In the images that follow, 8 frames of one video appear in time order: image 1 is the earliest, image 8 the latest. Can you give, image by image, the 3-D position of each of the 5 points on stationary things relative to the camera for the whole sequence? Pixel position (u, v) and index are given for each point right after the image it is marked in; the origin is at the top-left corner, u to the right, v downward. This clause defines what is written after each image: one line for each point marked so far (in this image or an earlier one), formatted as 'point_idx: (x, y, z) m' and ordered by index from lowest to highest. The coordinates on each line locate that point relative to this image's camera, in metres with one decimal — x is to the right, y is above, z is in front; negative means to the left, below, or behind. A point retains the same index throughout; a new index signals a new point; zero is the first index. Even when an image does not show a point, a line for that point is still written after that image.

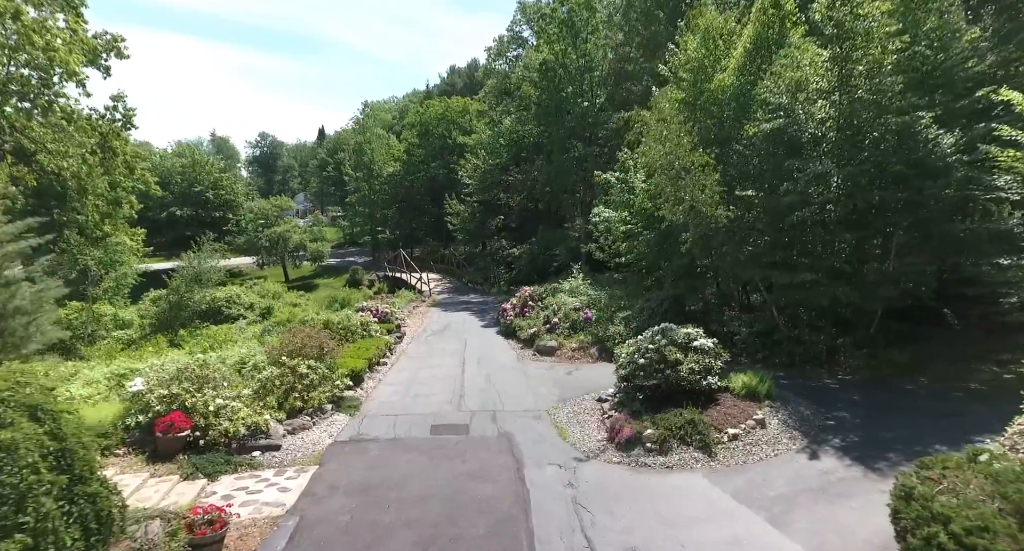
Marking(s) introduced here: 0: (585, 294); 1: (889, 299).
0: (+2.5, -0.7, +16.9) m
1: (+6.3, -0.4, +8.2) m
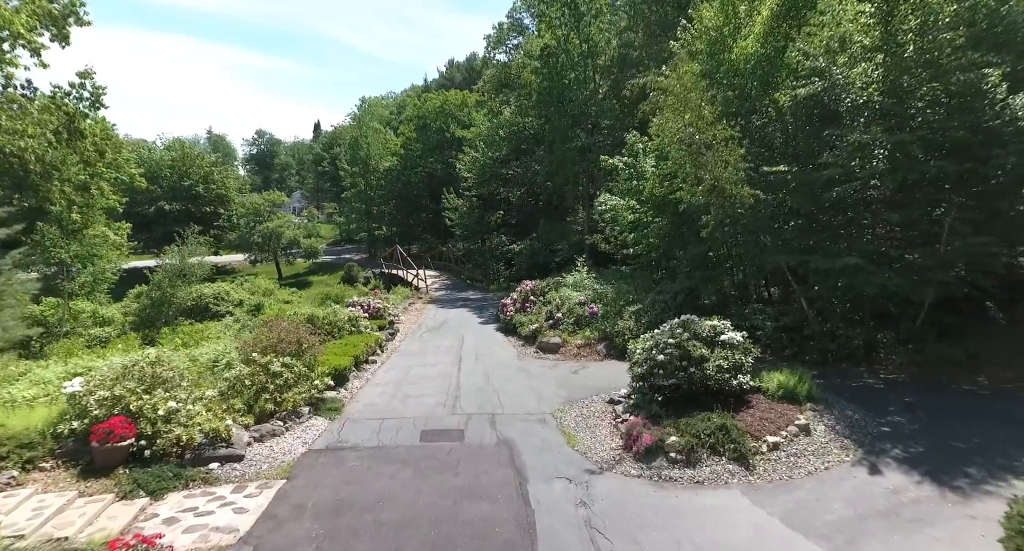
0: (+2.5, -0.5, +15.9) m
1: (+6.4, -0.2, +7.3) m
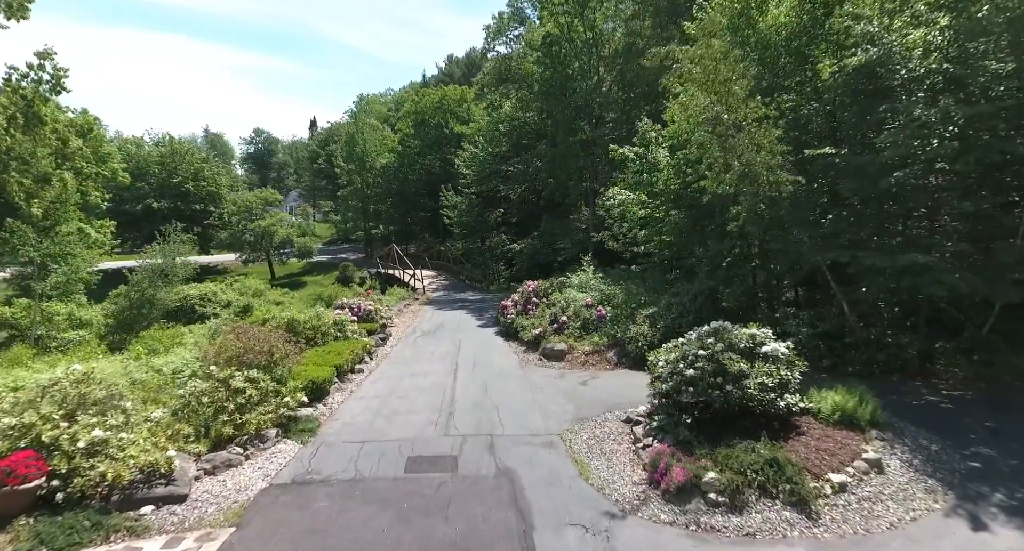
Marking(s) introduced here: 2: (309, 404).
0: (+2.6, -0.5, +14.8) m
1: (+6.4, -0.2, +6.2) m
2: (-3.3, -2.0, +7.8) m
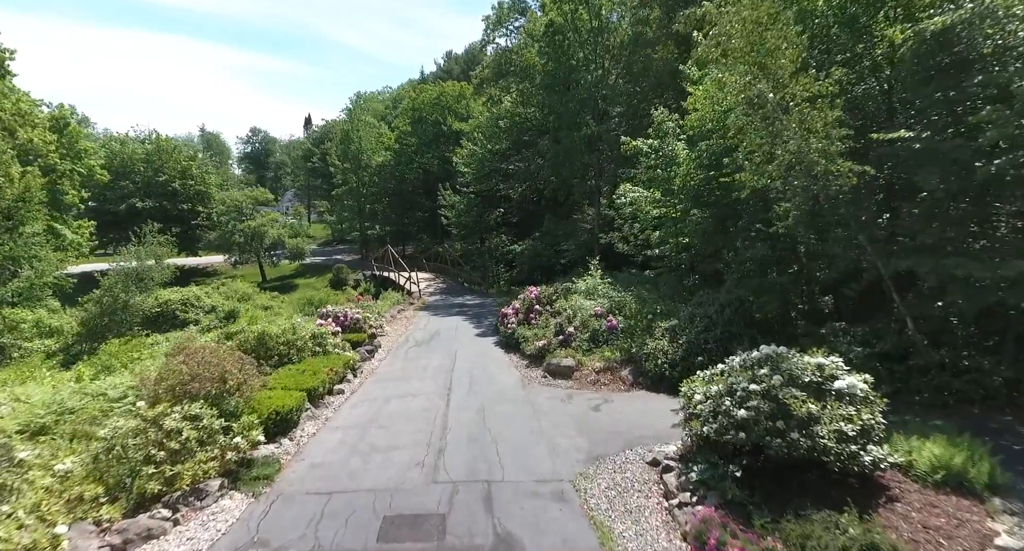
0: (+2.6, -0.6, +13.5) m
1: (+6.4, -0.3, +4.9) m
2: (-3.2, -2.2, +6.5) m
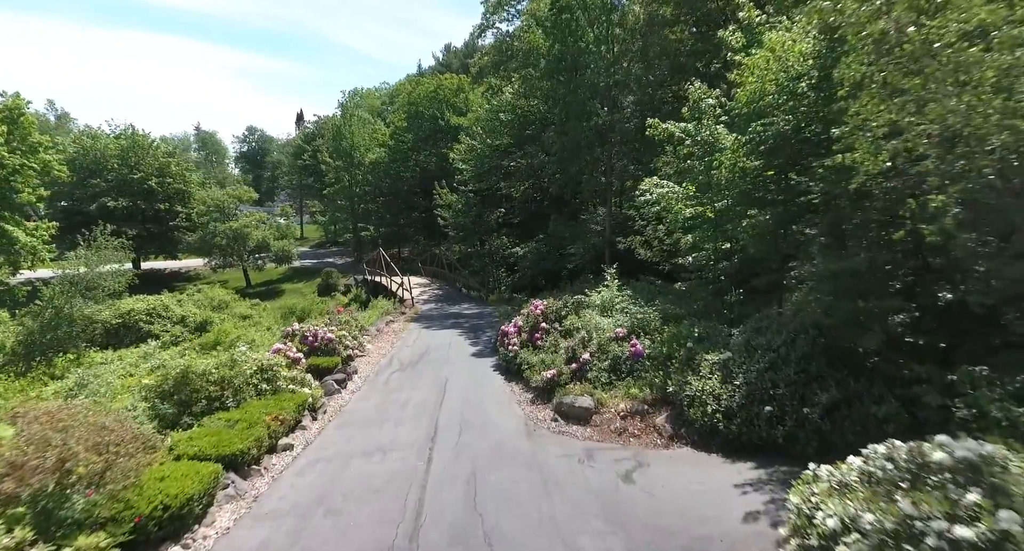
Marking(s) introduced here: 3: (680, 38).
0: (+2.6, -0.9, +11.3) m
1: (+6.4, -0.6, +2.6) m
2: (-3.2, -2.5, +4.3) m
3: (+6.5, +9.2, +18.8) m
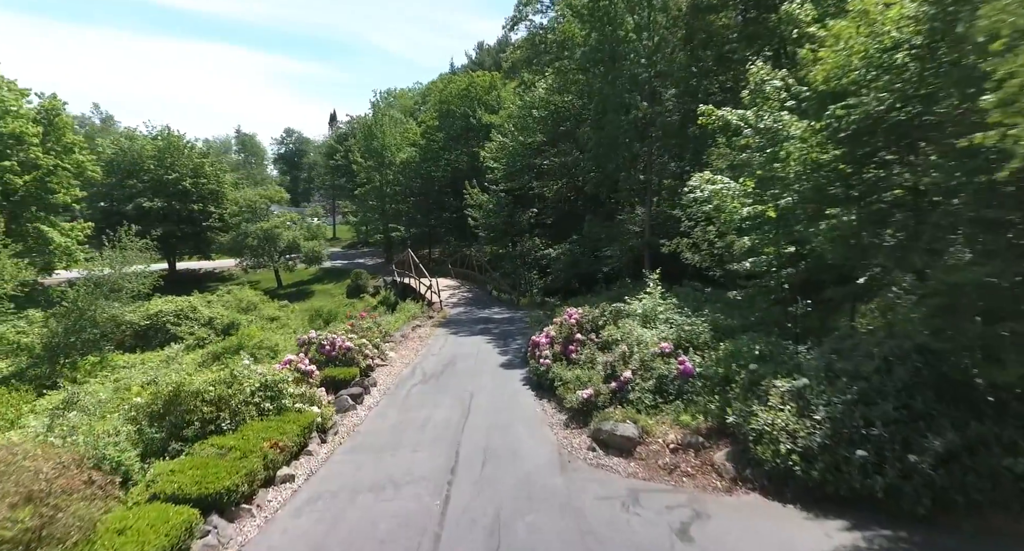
0: (+3.3, -1.0, +10.1) m
1: (+6.5, -0.7, +1.2) m
2: (-3.0, -2.5, +3.5) m
3: (+7.7, +9.0, +17.4) m
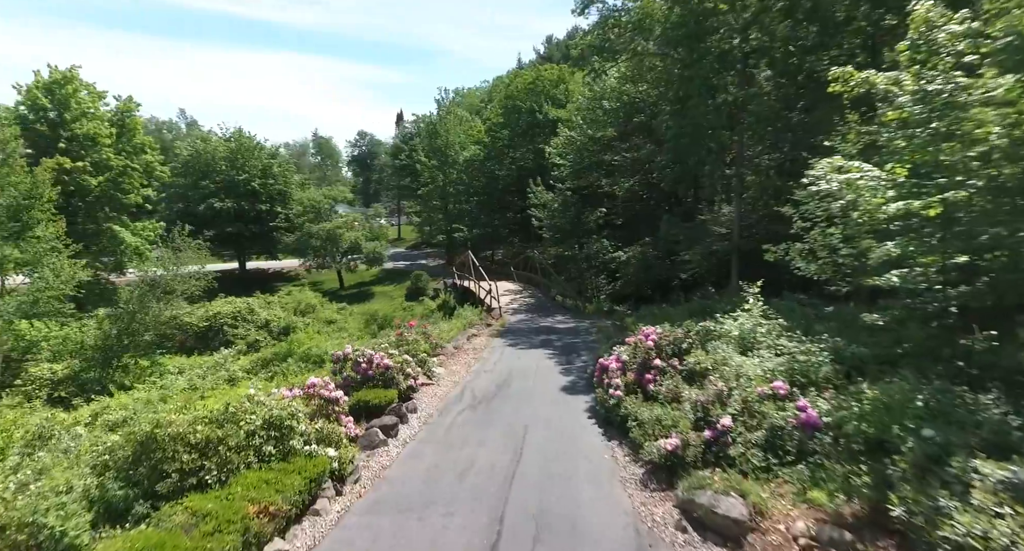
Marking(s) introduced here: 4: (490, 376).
0: (+4.4, -1.3, +7.9) m
1: (+6.4, -1.0, -1.4) m
2: (-2.8, -2.7, +2.2) m
3: (+9.8, +8.7, +14.5) m
4: (-0.5, -2.4, +12.0) m
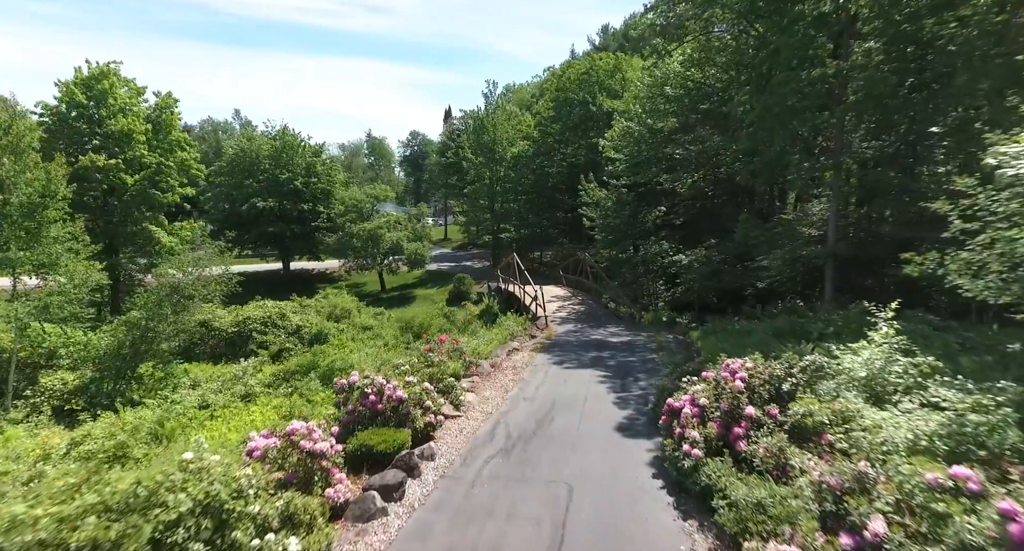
0: (+4.8, -1.5, +5.4) m
1: (+5.9, -1.3, -4.0) m
2: (-2.9, -2.9, +0.5) m
3: (+11.1, +8.3, +11.4) m
4: (+0.4, -2.6, +10.0) m
